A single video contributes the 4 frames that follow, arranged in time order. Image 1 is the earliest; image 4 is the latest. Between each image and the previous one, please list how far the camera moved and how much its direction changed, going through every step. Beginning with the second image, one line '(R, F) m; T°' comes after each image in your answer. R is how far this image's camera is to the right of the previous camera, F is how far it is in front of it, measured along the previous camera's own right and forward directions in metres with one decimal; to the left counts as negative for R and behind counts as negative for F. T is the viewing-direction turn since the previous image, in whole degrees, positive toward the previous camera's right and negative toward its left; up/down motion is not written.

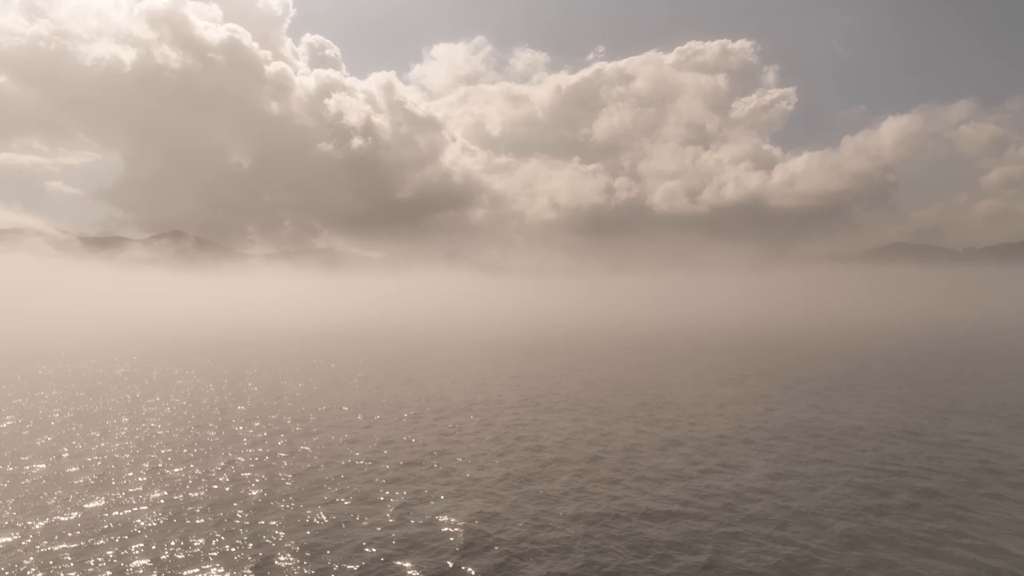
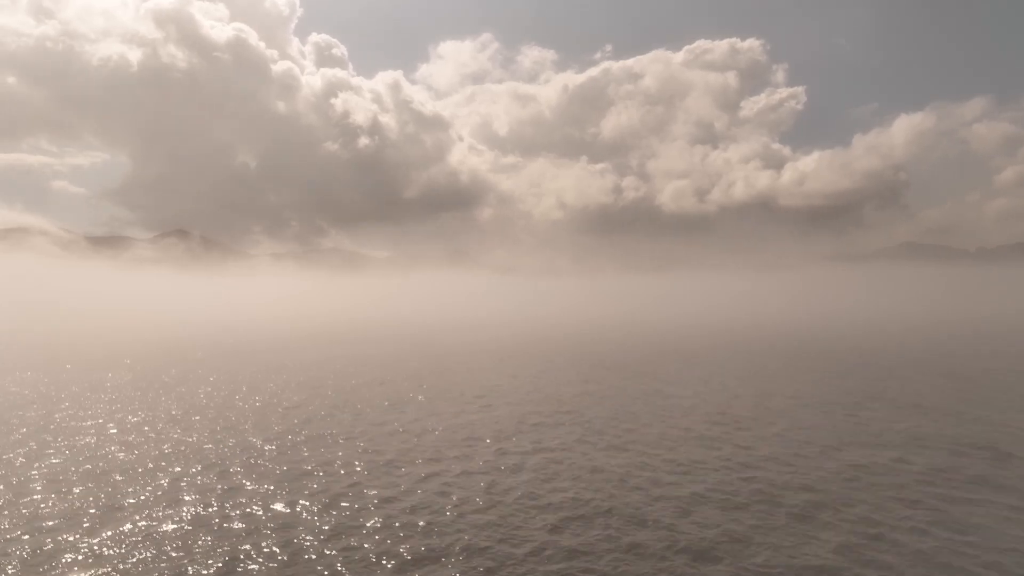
(+0.4, +1.8) m; -1°
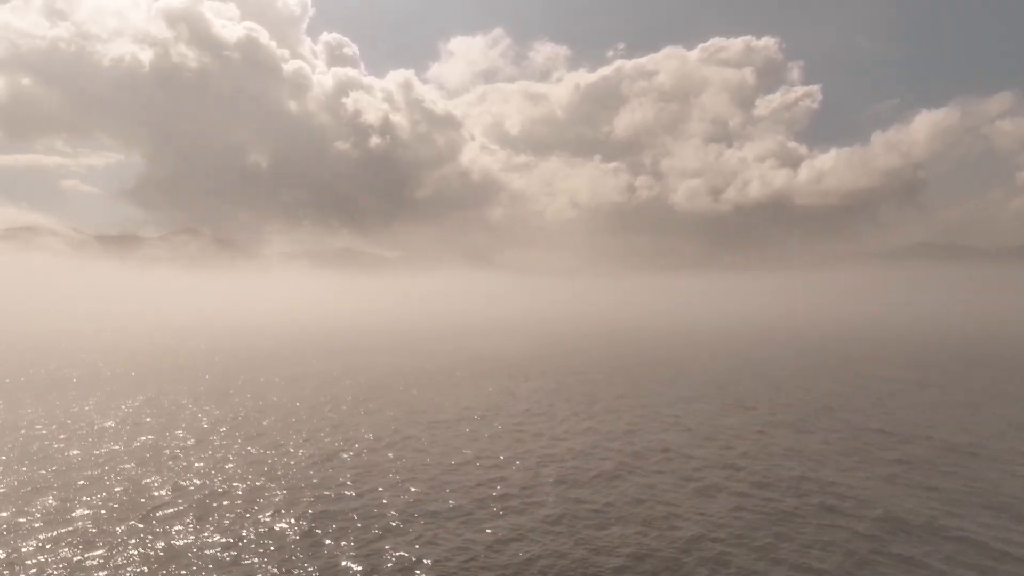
(+1.4, +1.7) m; -1°
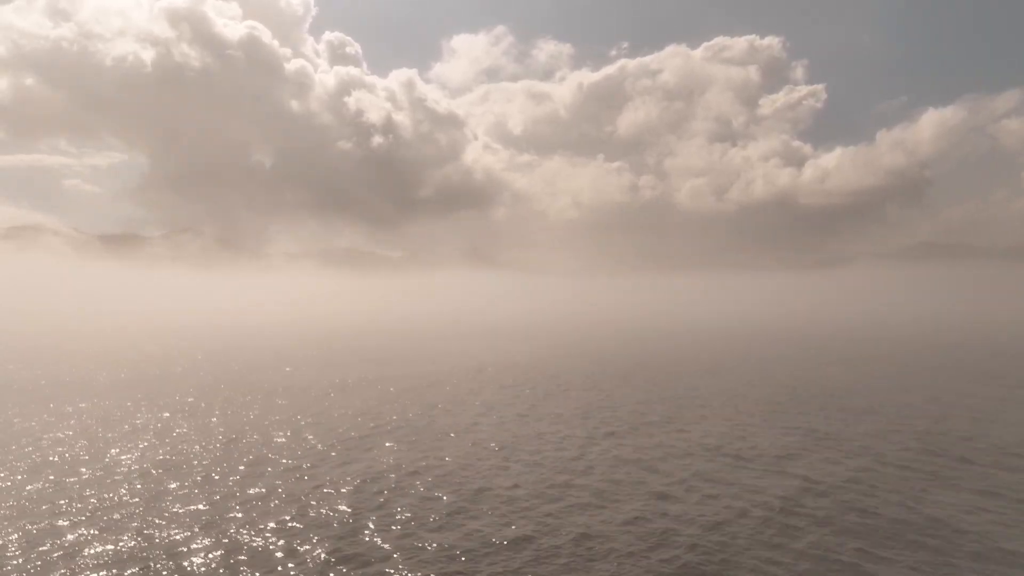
(+0.5, +0.3) m; 0°
